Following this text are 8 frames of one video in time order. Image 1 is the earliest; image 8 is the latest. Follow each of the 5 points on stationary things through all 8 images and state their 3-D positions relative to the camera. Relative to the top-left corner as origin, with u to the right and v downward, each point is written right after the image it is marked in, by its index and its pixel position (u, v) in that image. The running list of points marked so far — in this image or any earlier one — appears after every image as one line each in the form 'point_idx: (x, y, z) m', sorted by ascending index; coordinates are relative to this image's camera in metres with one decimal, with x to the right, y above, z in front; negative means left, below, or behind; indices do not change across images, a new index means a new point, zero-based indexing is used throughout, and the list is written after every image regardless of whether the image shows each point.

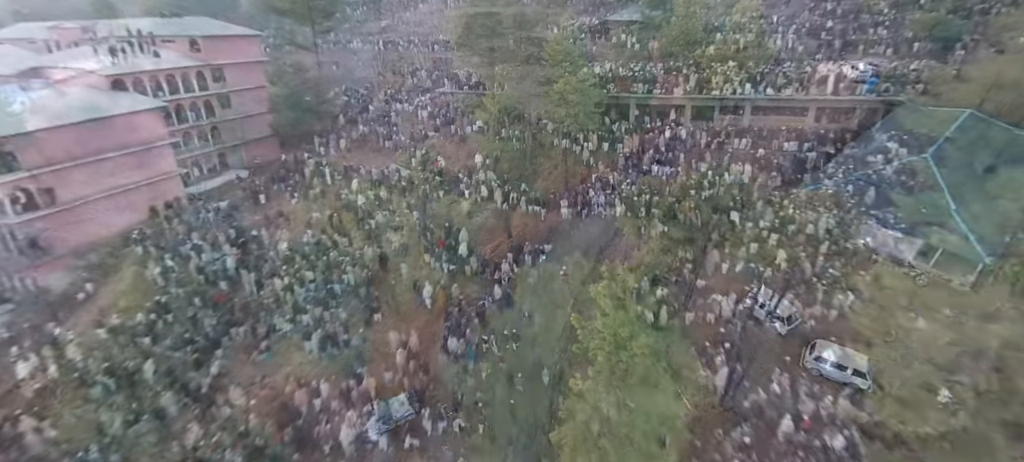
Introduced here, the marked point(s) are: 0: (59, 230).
0: (-17.7, +0.3, +17.3) m
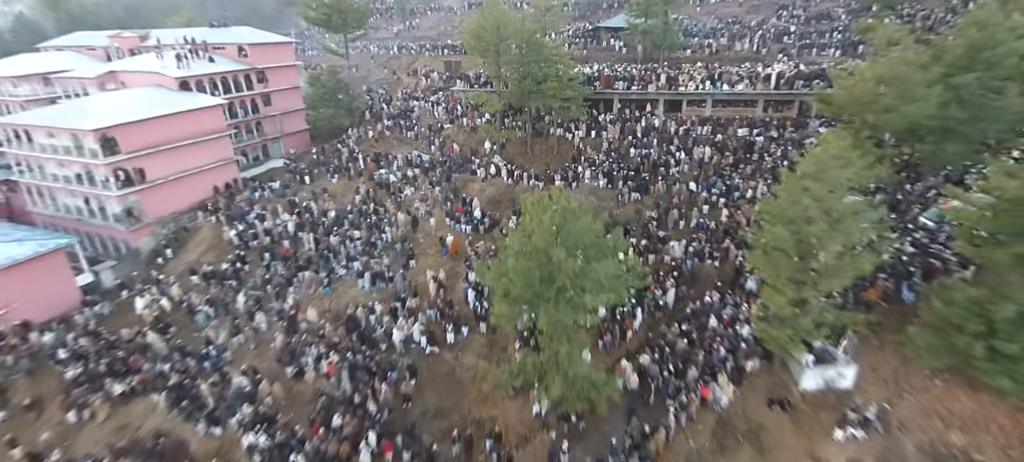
0: (-17.6, +1.6, +21.1) m
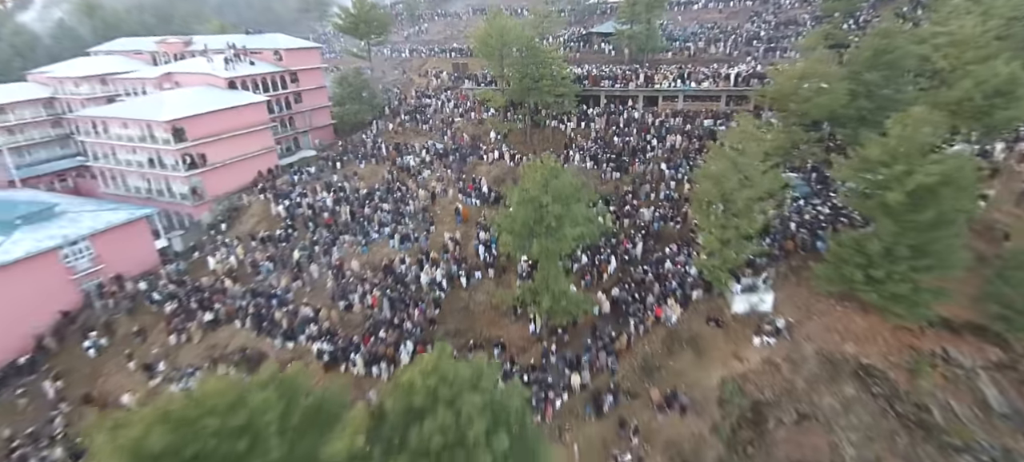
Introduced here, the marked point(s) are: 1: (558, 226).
0: (-17.5, +2.9, +25.0) m
1: (+1.7, +0.5, +16.0) m
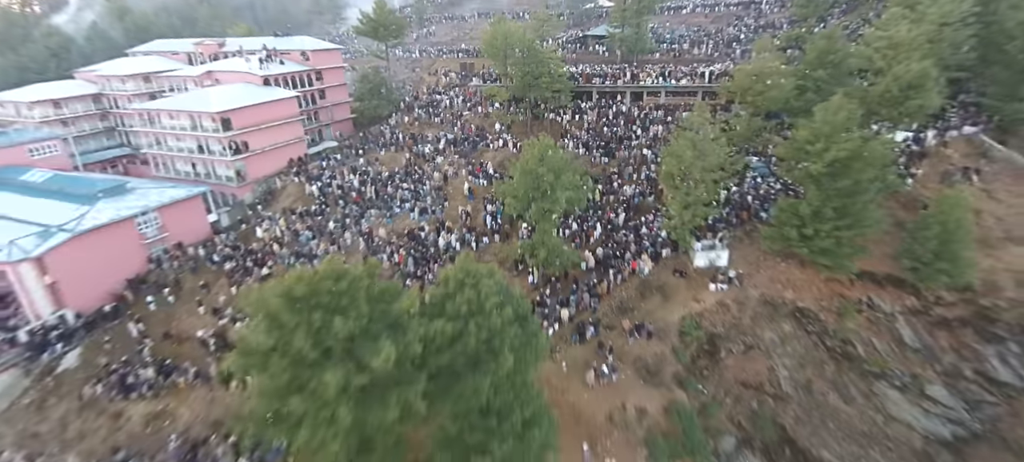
0: (-17.3, +4.4, +28.6) m
1: (+1.8, +1.9, +19.5) m
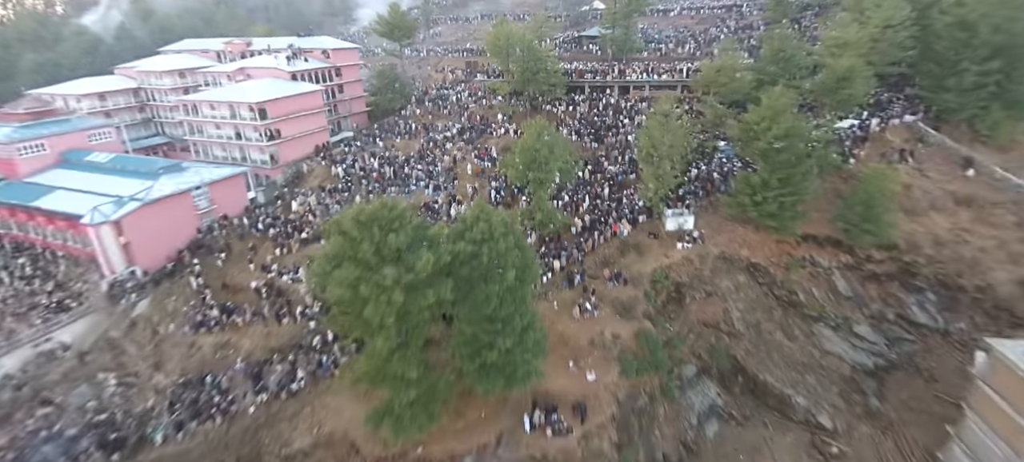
0: (-17.2, +6.1, +32.3) m
1: (+1.8, +3.5, +23.2) m
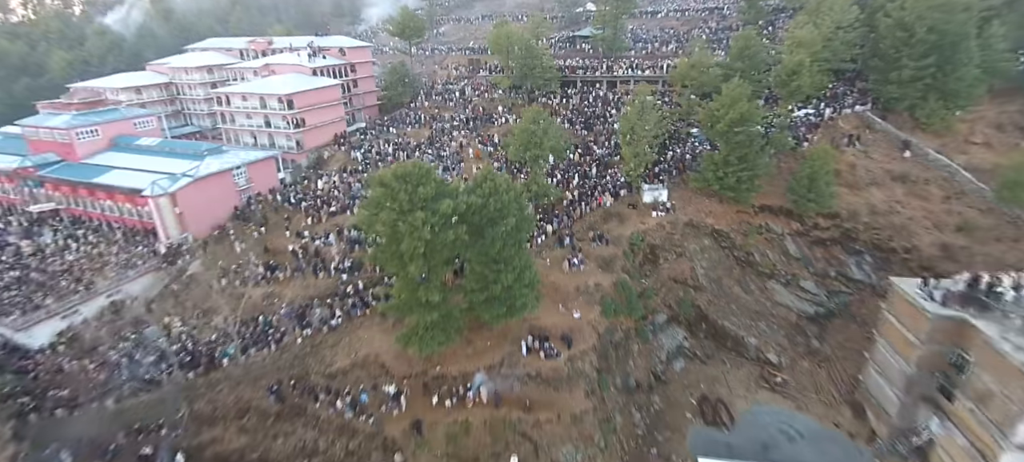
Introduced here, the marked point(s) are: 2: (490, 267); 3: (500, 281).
0: (-17.3, +7.9, +36.1) m
1: (+1.8, +5.3, +27.0) m
2: (-0.9, -1.5, +18.3) m
3: (-0.5, -2.1, +18.2) m
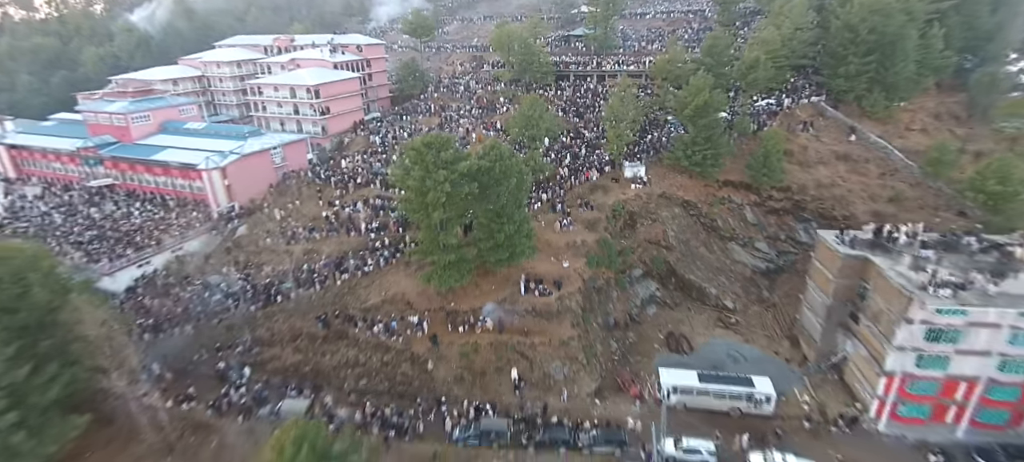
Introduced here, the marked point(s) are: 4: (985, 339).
0: (-17.2, +10.1, +40.7) m
1: (+1.9, +7.5, +31.7) m
2: (-0.9, +0.7, +22.9) m
3: (-0.4, 0.0, +22.8) m
4: (+20.1, -4.6, +18.1) m
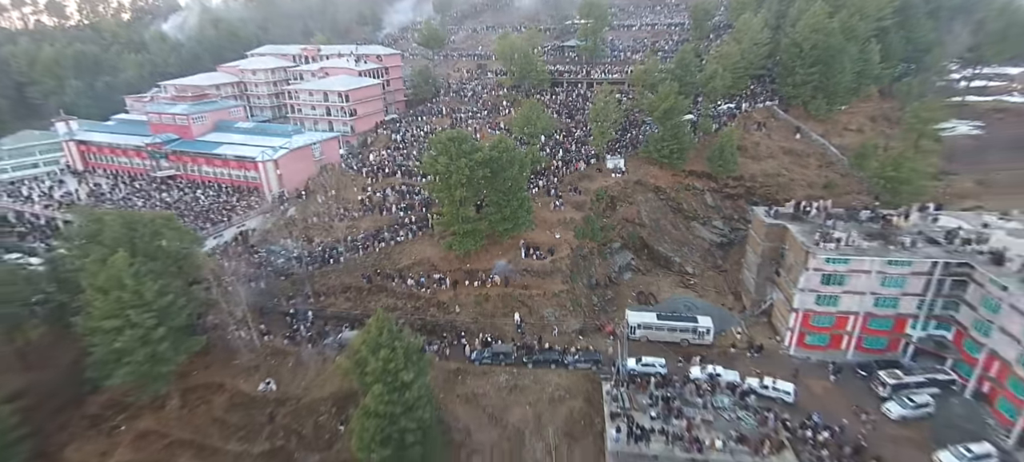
0: (-17.1, +11.8, +47.3) m
1: (+2.1, +9.1, +38.3) m
2: (-0.6, +2.4, +29.6) m
3: (-0.2, +1.7, +29.5) m
4: (+20.3, -2.9, +24.8) m
